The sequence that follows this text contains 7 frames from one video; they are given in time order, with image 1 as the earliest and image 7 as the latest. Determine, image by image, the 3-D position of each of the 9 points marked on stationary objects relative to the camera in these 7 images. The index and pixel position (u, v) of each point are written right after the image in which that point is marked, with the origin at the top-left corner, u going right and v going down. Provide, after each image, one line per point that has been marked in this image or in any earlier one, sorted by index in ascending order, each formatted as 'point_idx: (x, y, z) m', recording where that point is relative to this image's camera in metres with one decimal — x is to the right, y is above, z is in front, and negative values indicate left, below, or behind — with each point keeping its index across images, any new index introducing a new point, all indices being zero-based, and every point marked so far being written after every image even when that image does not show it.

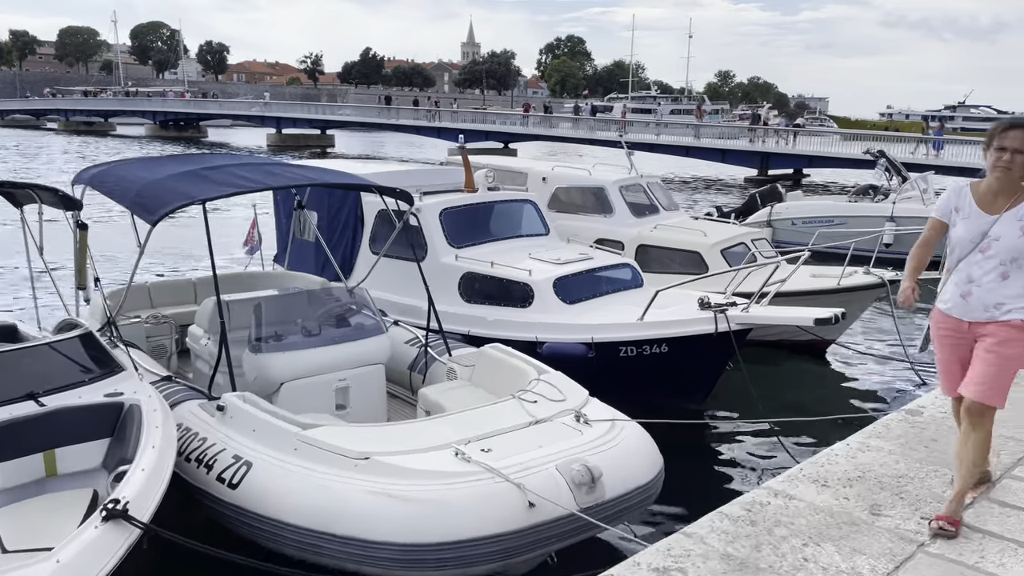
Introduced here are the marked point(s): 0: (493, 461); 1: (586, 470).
0: (-0.1, -0.9, +4.0) m
1: (+0.4, -0.9, +4.0) m
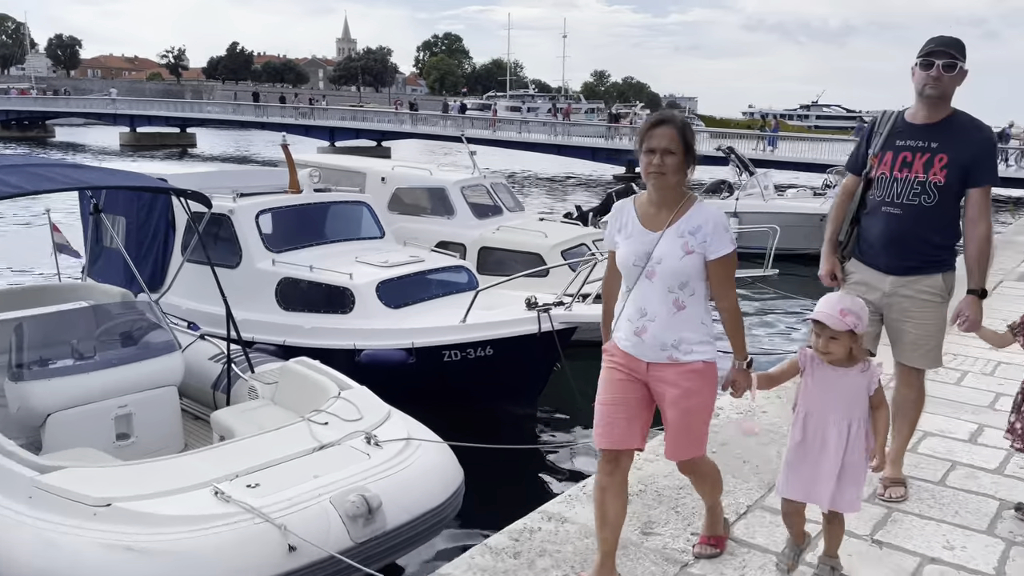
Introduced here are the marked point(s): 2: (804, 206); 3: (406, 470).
0: (-1.2, -1.0, +3.6) m
1: (-0.7, -1.0, +3.7) m
2: (+5.7, +1.6, +15.3) m
3: (-0.5, -0.9, +4.1) m
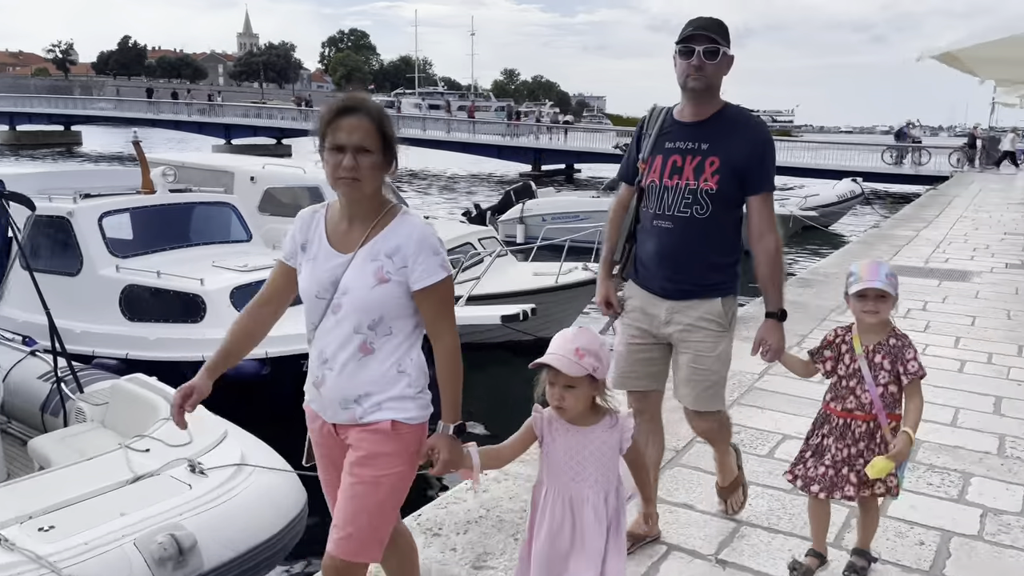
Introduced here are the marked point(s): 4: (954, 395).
0: (-1.9, -1.0, +3.2) m
1: (-1.4, -1.0, +3.3) m
2: (+3.6, +1.7, +15.5) m
3: (-1.3, -1.0, +3.6) m
4: (+2.6, -0.6, +4.6) m
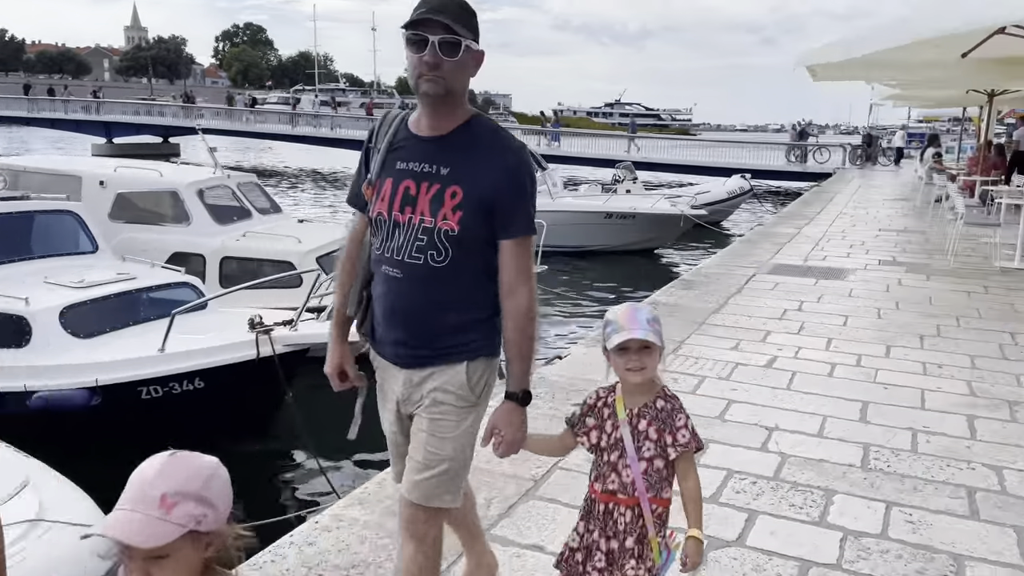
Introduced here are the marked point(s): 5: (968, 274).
0: (-2.5, -1.2, +2.6) m
1: (-2.0, -1.2, +2.8) m
2: (+1.5, +1.7, +15.4) m
3: (-1.9, -1.1, +3.1) m
4: (+1.8, -0.7, +4.6) m
5: (+5.1, +0.2, +8.8) m
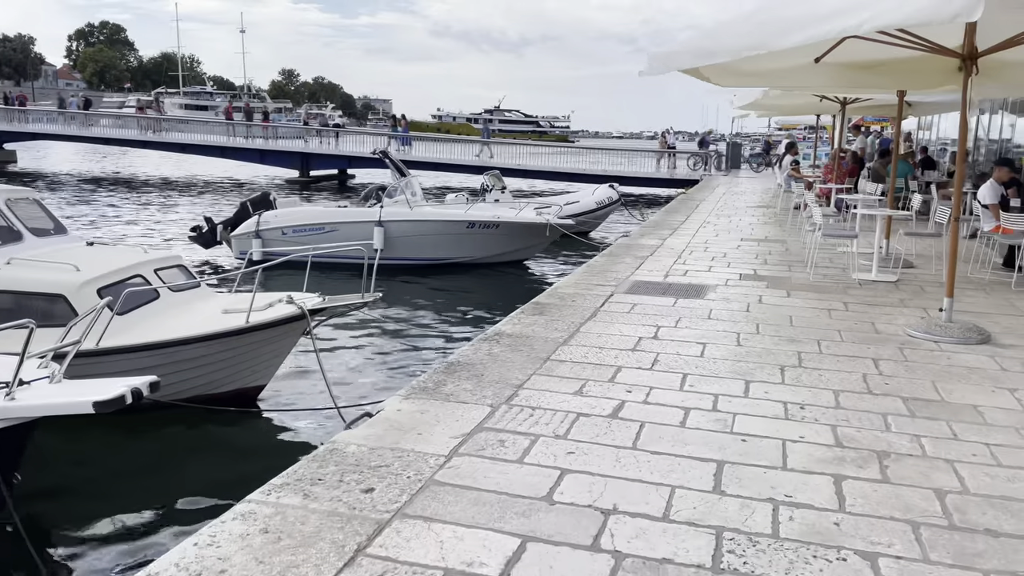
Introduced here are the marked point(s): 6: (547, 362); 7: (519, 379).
0: (-3.1, -1.4, +1.2) m
1: (-2.7, -1.4, +1.5) m
2: (-1.1, +1.4, +14.5) m
3: (-2.7, -1.4, +1.8) m
4: (+0.8, -0.9, +3.8) m
5: (+3.4, 0.0, +8.5) m
6: (+0.2, -0.5, +5.6) m
7: (0.0, -0.6, +5.1) m
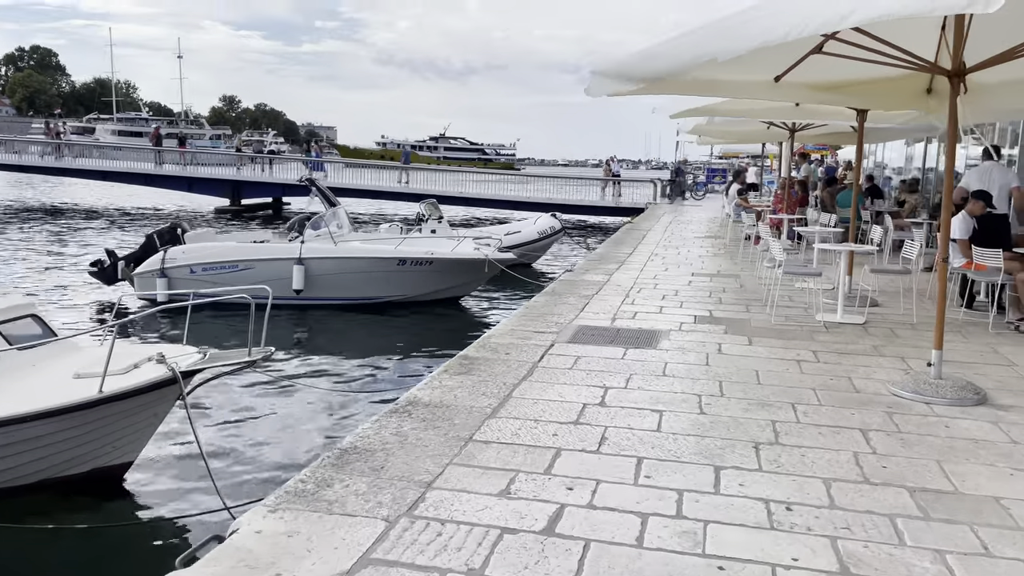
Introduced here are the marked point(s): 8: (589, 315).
0: (-3.3, -1.7, -0.1) m
1: (-2.9, -1.7, +0.1) m
2: (-2.2, +0.7, +13.4) m
3: (-2.9, -1.6, +0.5) m
4: (+0.4, -1.1, +2.7) m
5: (+2.7, -0.4, +7.6) m
6: (-0.2, -0.9, +4.5) m
7: (-0.4, -0.9, +4.0) m
8: (+0.8, -0.3, +8.4) m
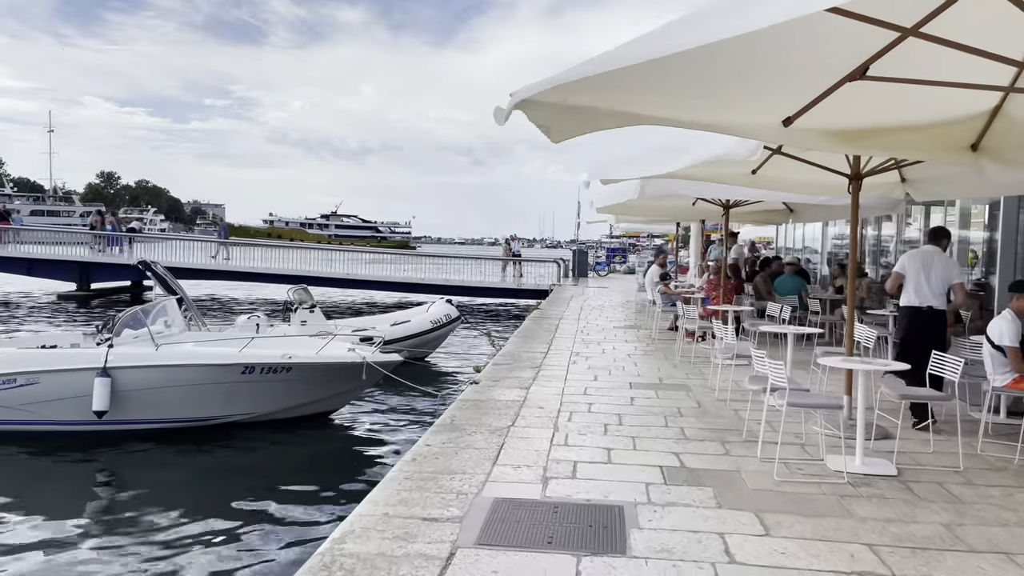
0: (-3.0, -1.9, -3.5) m
1: (-2.7, -1.9, -3.2) m
2: (-3.7, -0.8, +10.2) m
3: (-2.7, -1.9, -2.8) m
4: (+0.3, -1.6, -0.2) m
5: (+1.9, -1.3, +5.0) m
6: (-0.6, -1.5, +1.5) m
7: (-0.7, -1.5, +1.0) m
8: (-0.1, -1.3, +5.6) m
